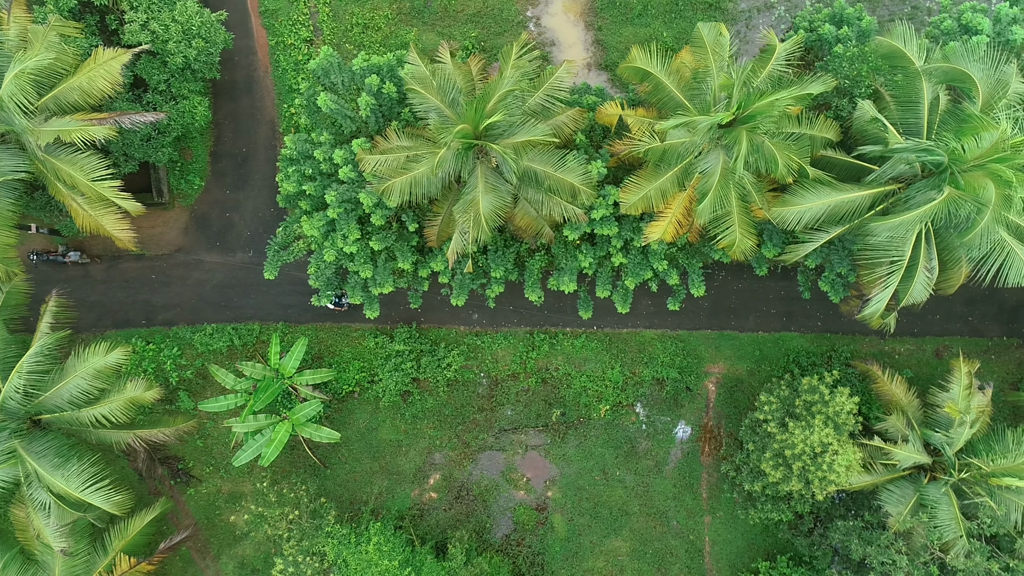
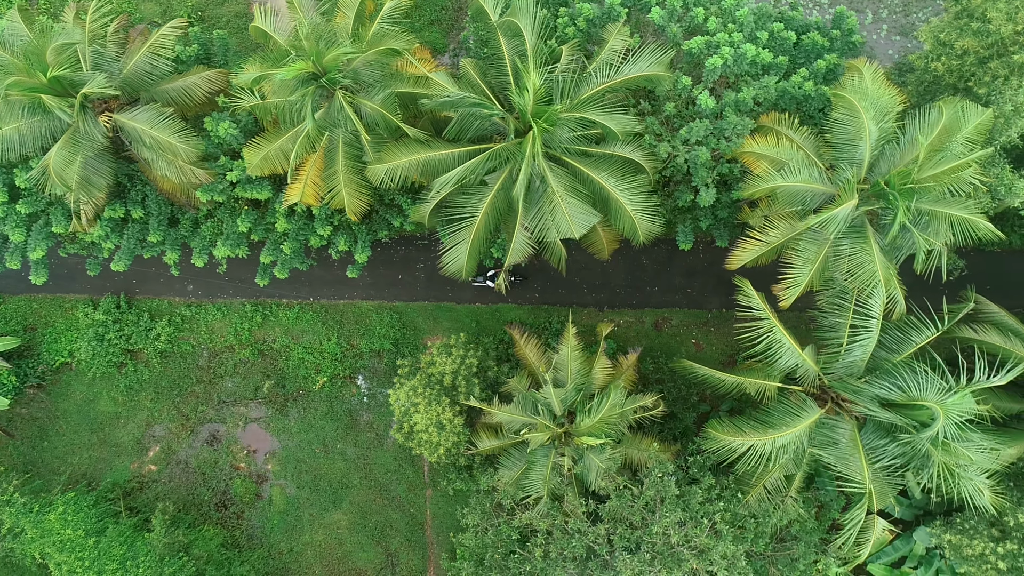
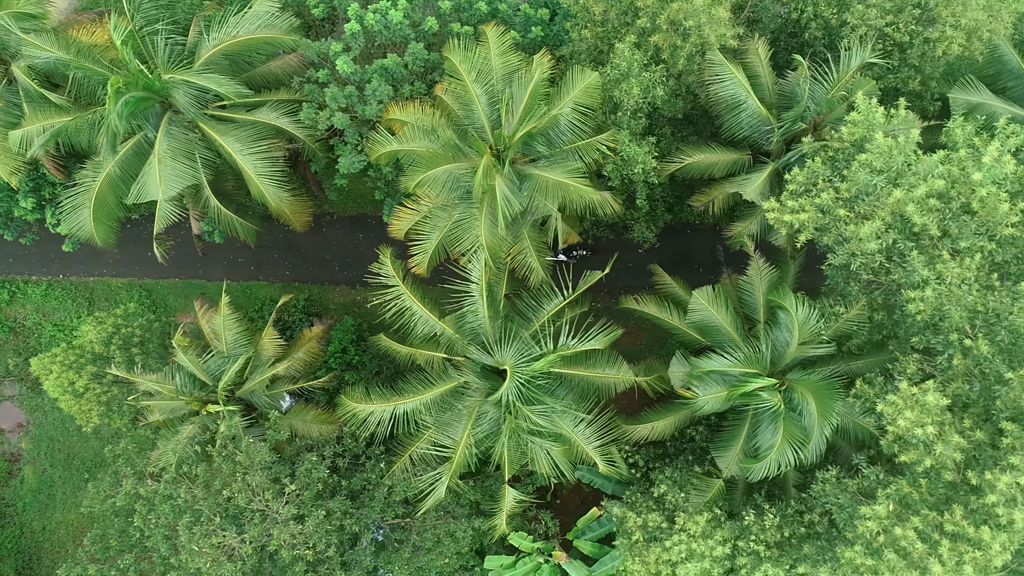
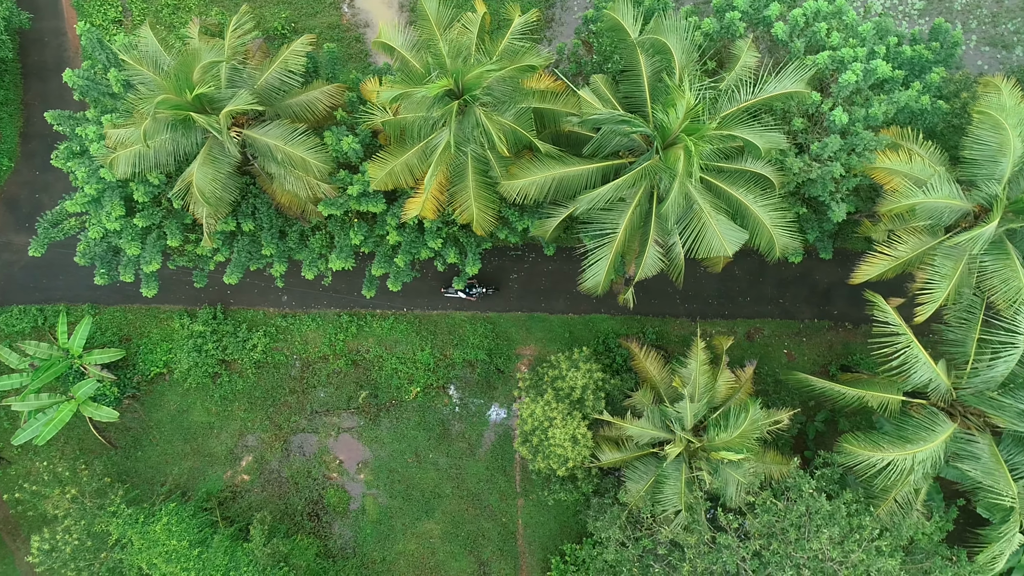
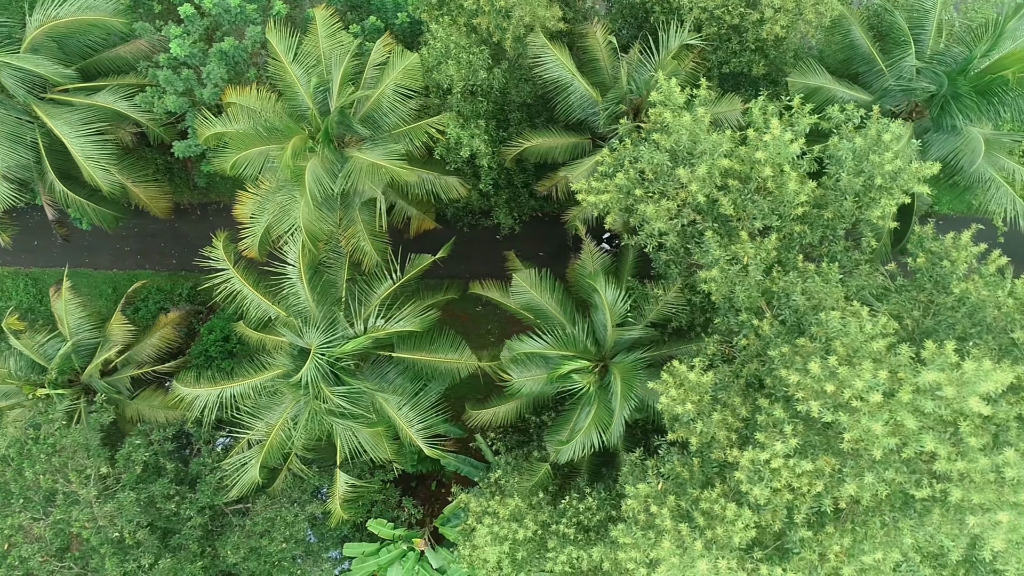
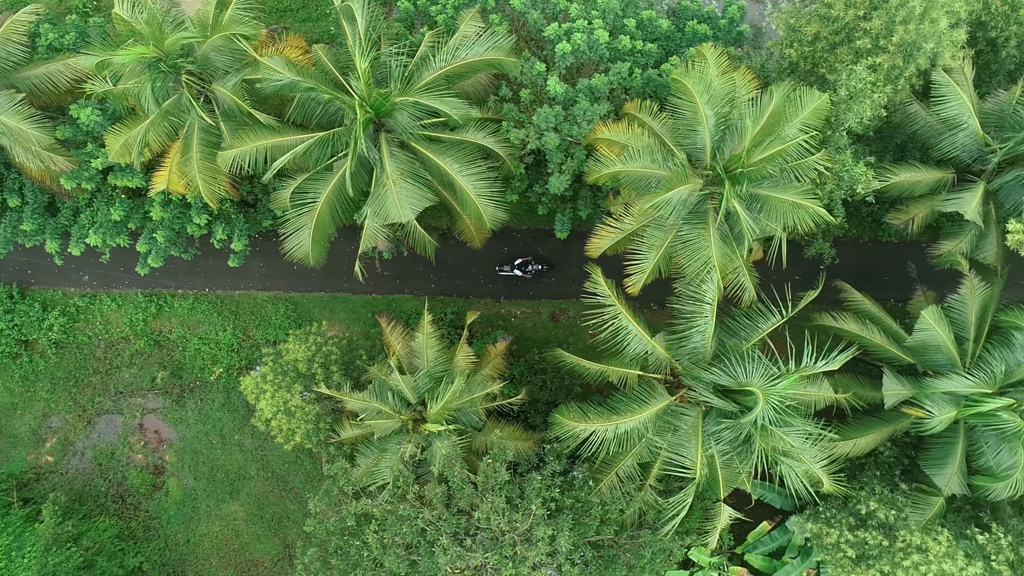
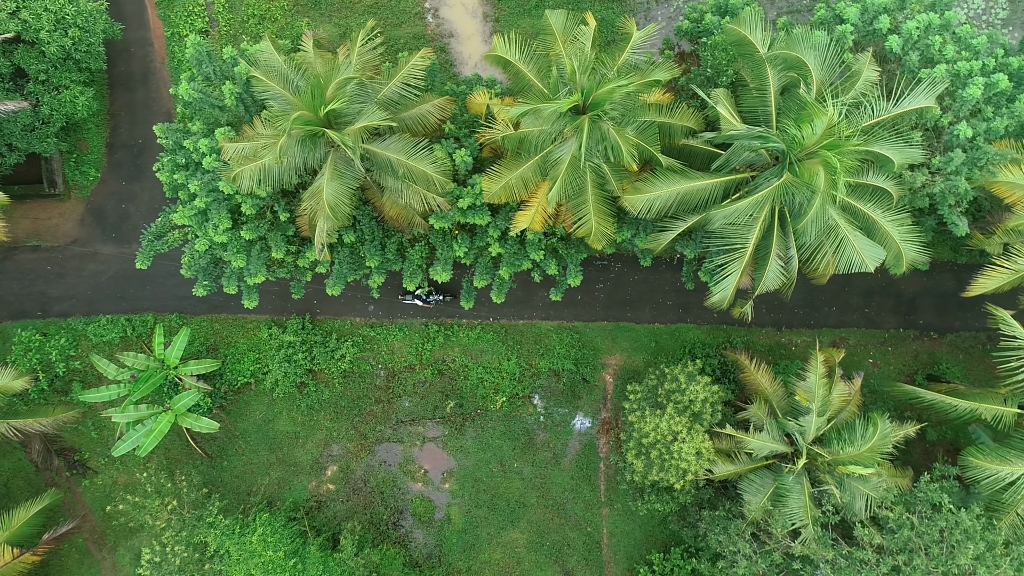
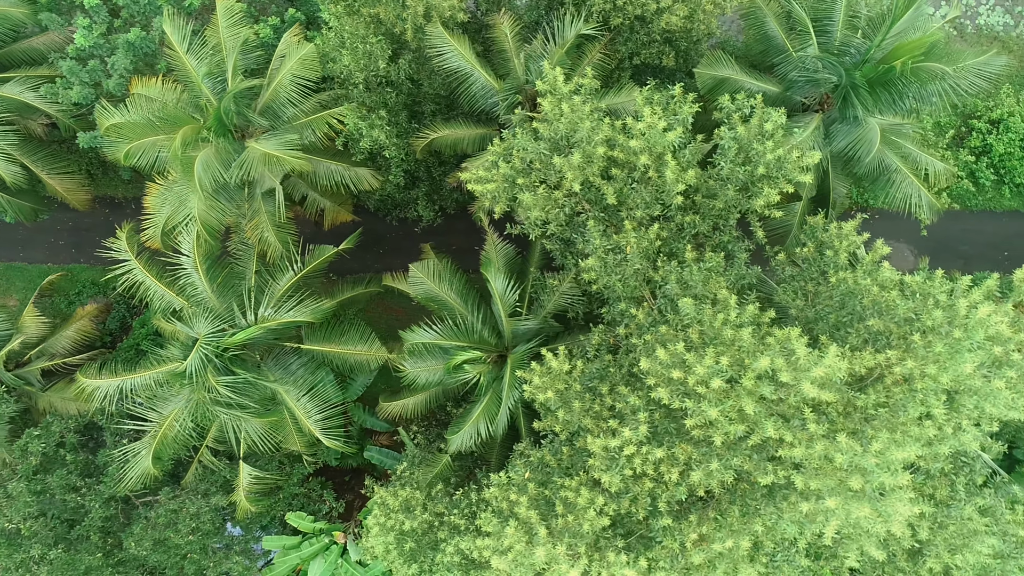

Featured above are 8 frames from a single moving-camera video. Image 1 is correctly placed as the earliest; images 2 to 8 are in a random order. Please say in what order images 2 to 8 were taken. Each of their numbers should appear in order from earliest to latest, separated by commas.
7, 4, 2, 6, 3, 5, 8
